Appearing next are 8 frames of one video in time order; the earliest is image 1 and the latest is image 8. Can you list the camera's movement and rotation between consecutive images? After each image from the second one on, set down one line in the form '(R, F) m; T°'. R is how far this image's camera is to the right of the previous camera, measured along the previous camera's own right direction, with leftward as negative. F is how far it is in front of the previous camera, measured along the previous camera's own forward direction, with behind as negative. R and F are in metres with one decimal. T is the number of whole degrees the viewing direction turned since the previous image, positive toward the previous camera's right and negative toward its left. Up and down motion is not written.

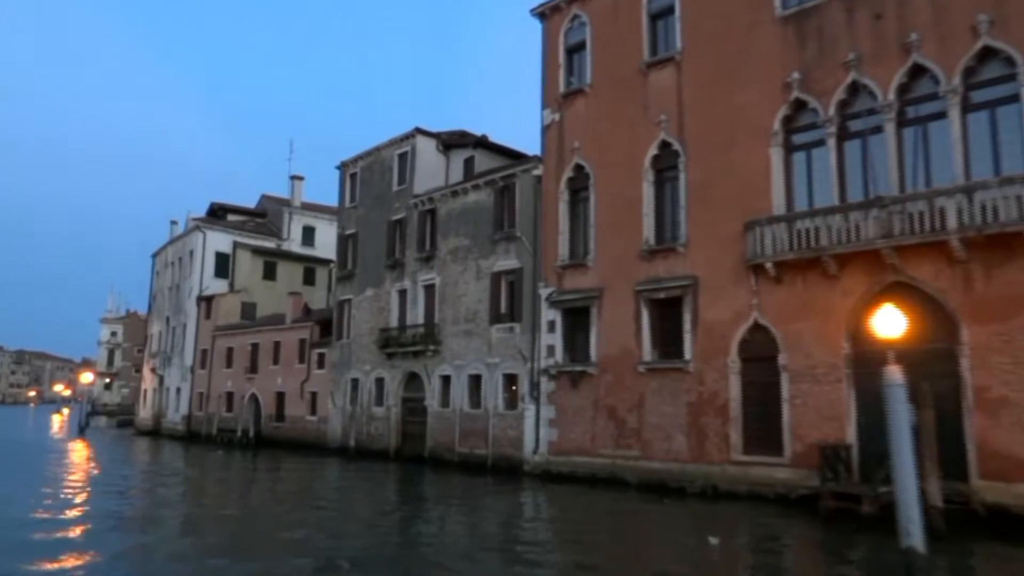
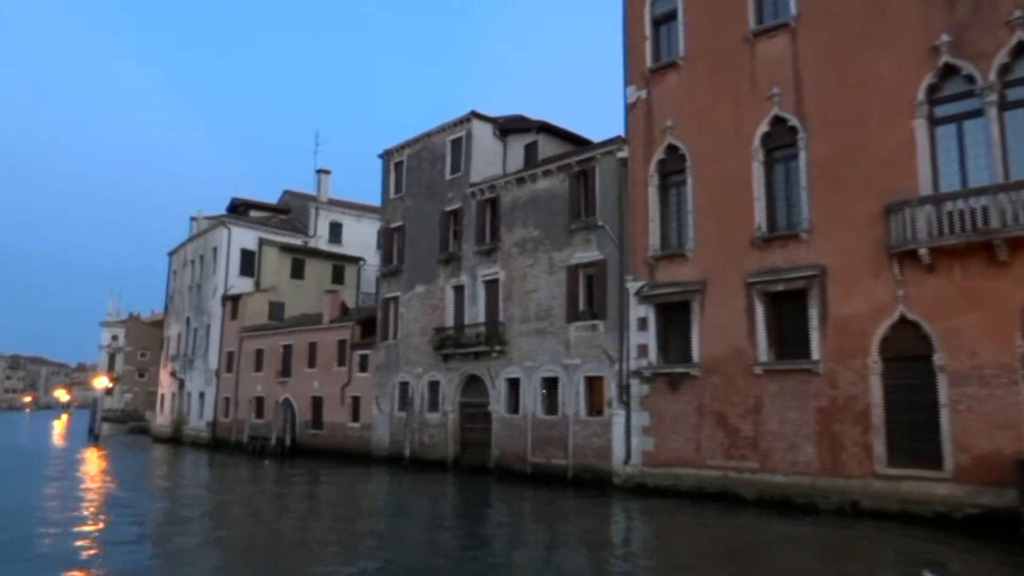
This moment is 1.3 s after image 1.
(-2.6, +2.2) m; 0°
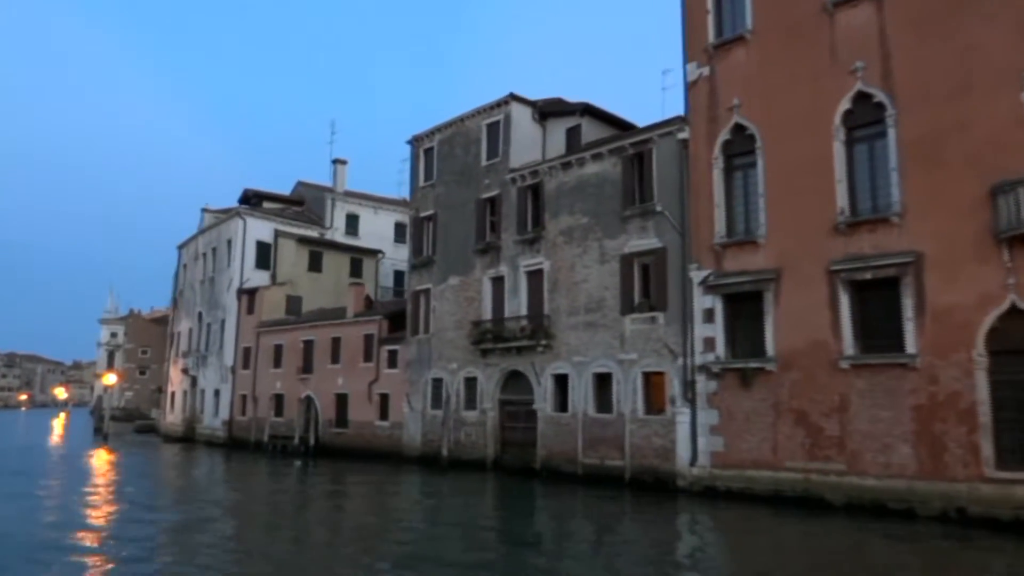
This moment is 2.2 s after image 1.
(-1.6, +1.4) m; 0°
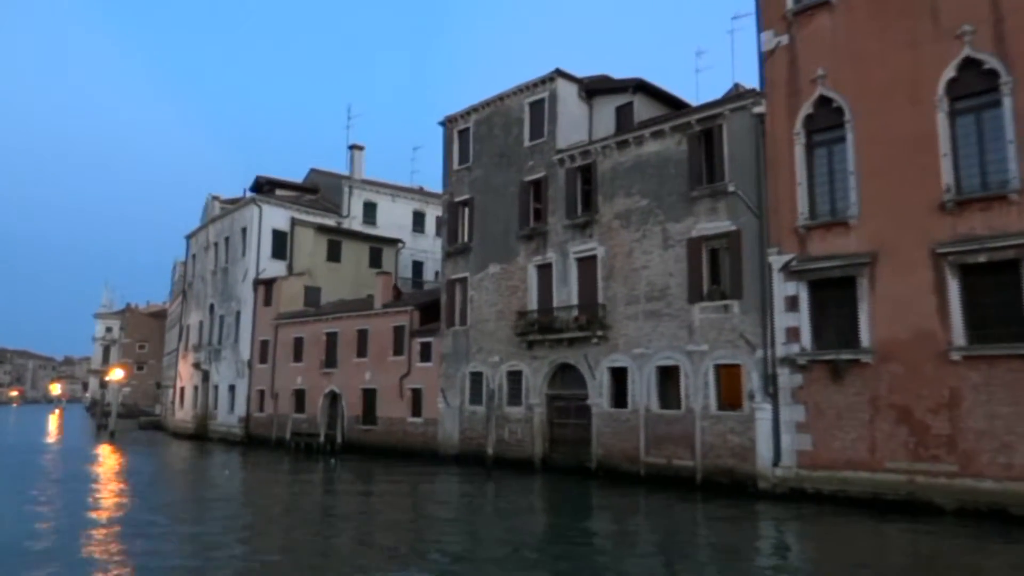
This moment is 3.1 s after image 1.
(-1.8, +1.6) m; +1°
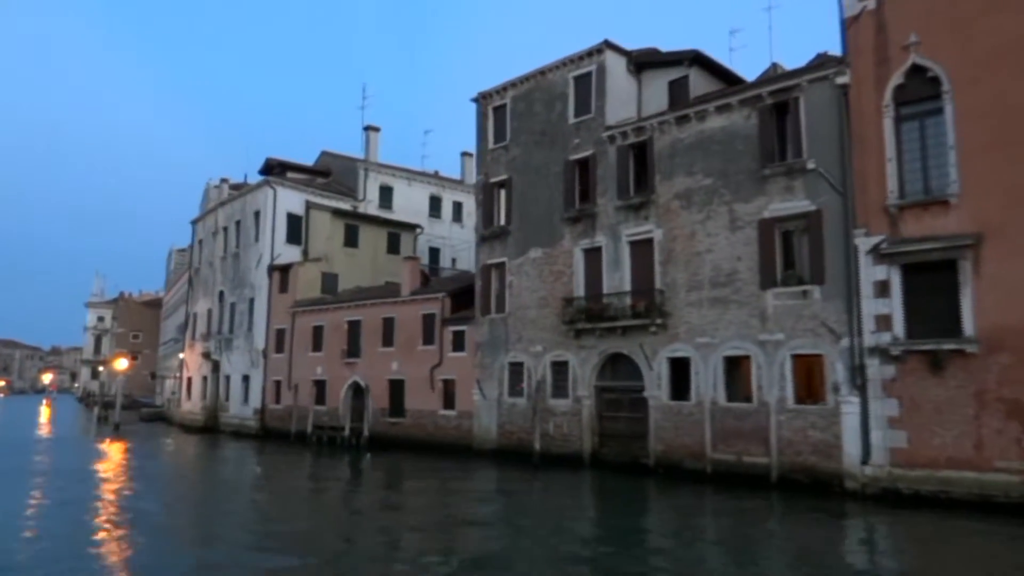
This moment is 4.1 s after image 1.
(-1.7, +1.5) m; +1°
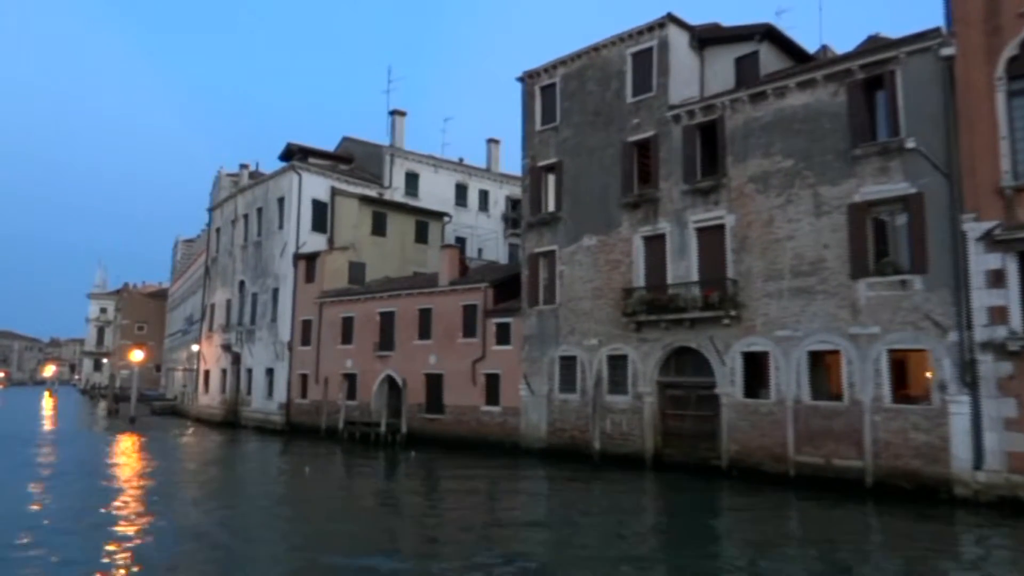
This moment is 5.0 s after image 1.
(-1.7, +1.4) m; 0°
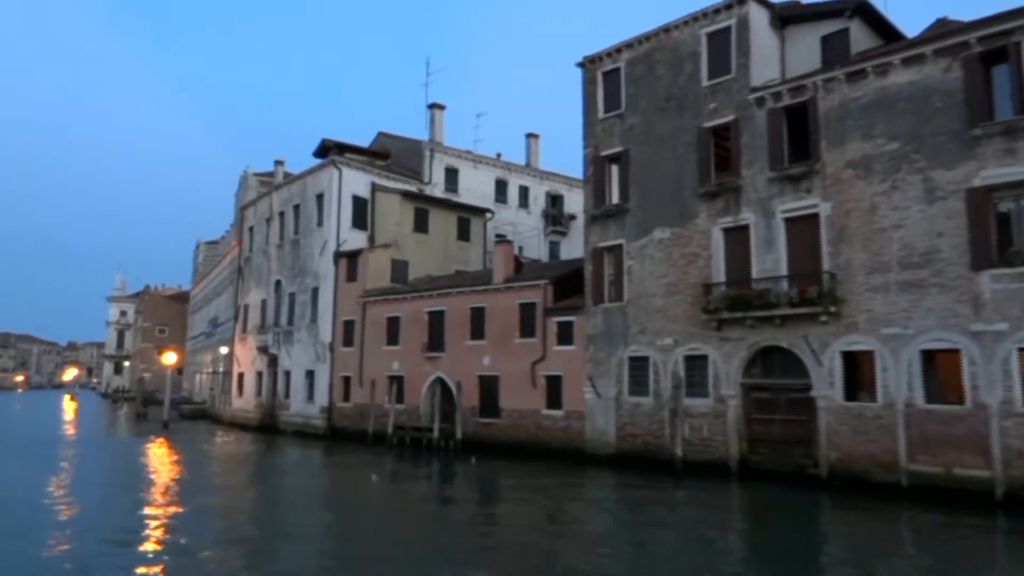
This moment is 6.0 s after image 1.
(-1.6, +1.3) m; -1°
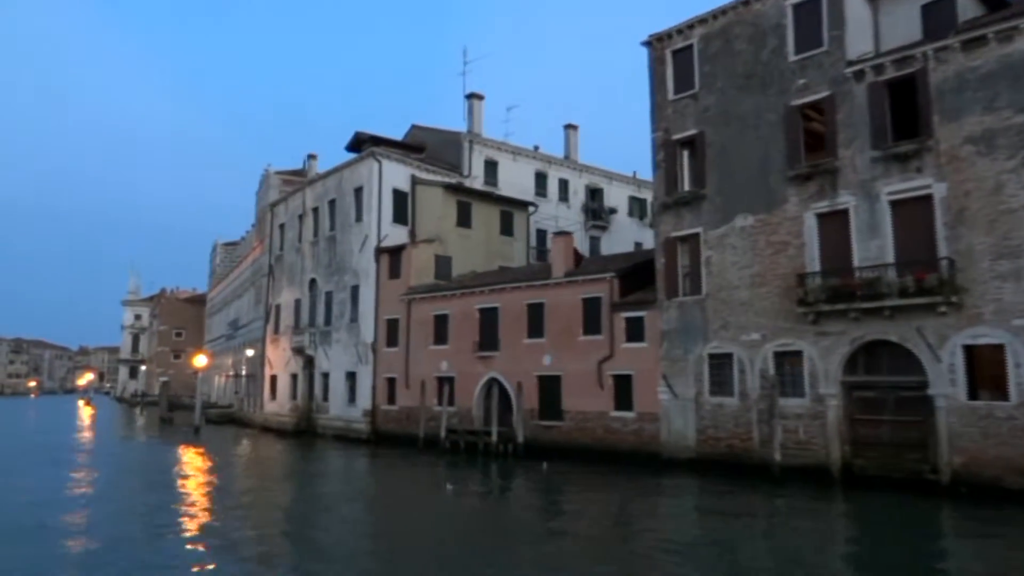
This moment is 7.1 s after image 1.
(-1.8, +1.5) m; -1°
